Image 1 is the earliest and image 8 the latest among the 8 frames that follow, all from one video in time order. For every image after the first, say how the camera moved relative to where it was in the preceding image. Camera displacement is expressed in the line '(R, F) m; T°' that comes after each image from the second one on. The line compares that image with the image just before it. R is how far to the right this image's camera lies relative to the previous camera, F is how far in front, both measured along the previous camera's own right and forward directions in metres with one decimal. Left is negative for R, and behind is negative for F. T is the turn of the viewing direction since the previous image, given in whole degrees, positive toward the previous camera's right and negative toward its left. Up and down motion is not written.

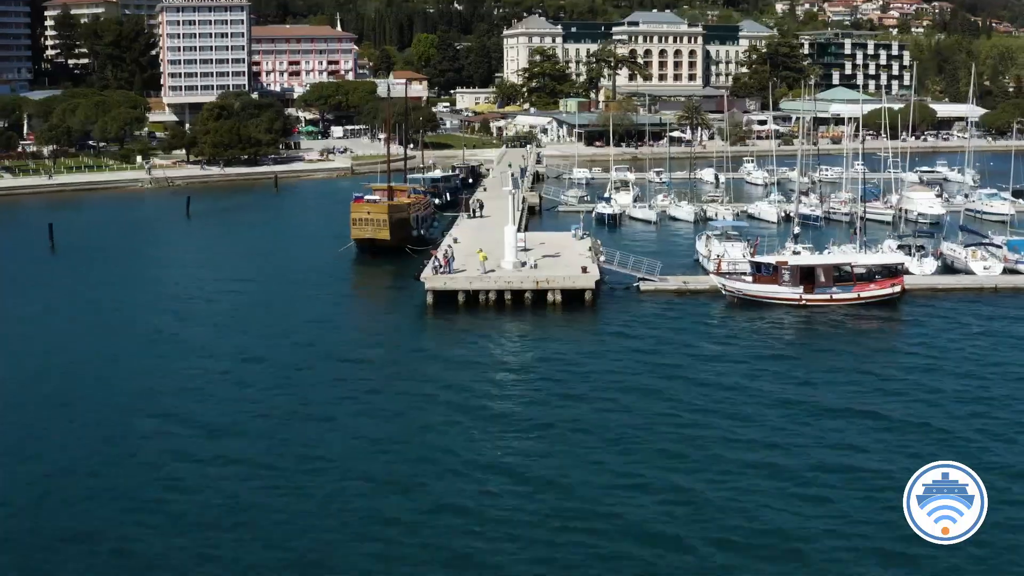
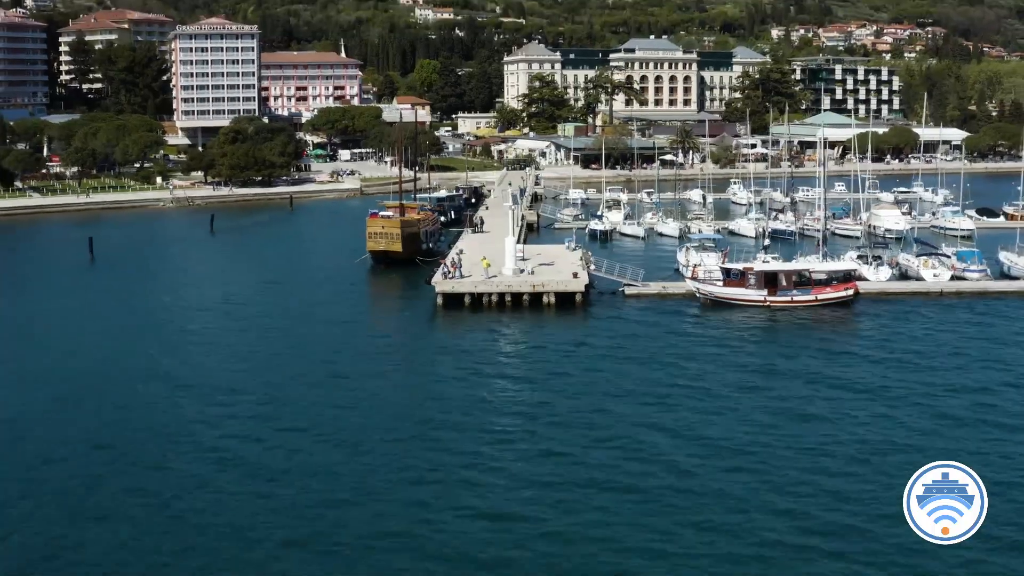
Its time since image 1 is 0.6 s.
(0.0, -3.5) m; 0°
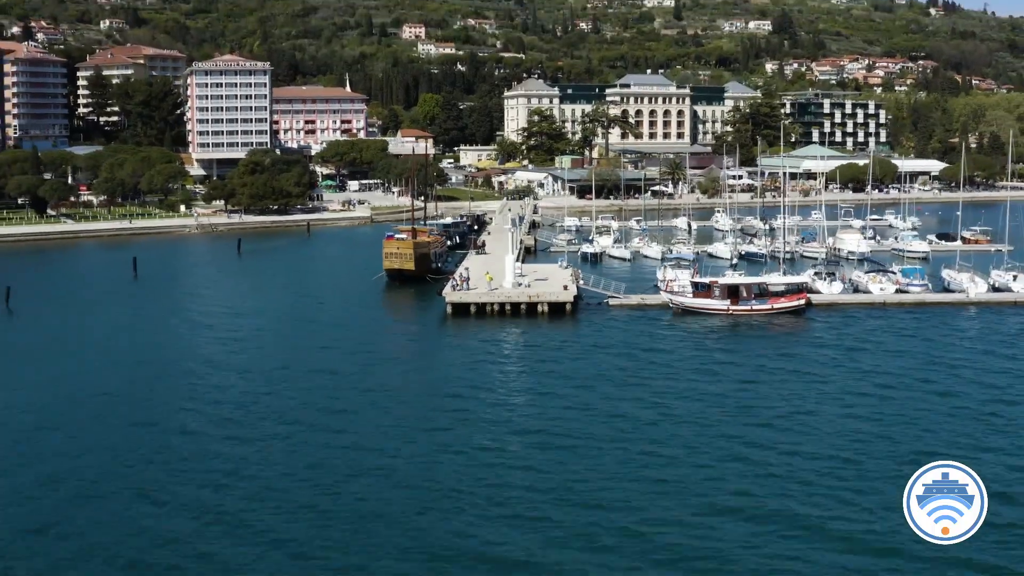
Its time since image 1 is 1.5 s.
(0.0, -4.7) m; 0°
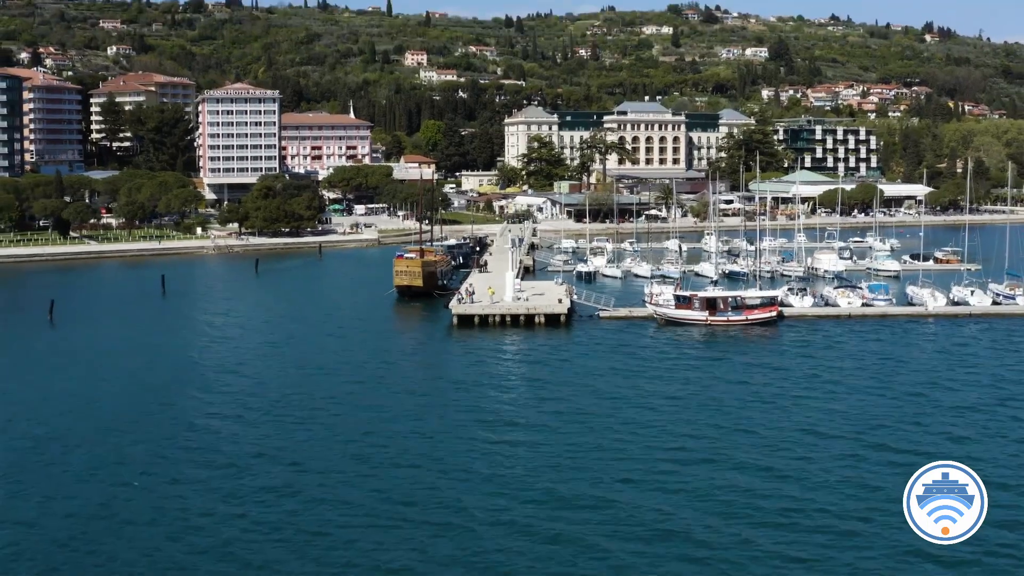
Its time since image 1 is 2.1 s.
(0.0, -3.6) m; 0°
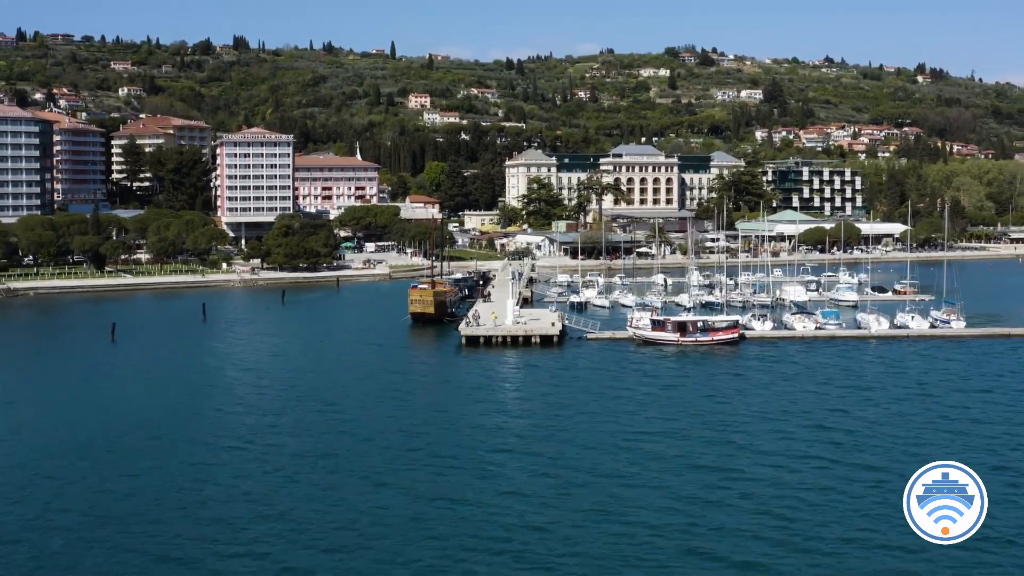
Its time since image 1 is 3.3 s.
(0.0, -6.5) m; 0°
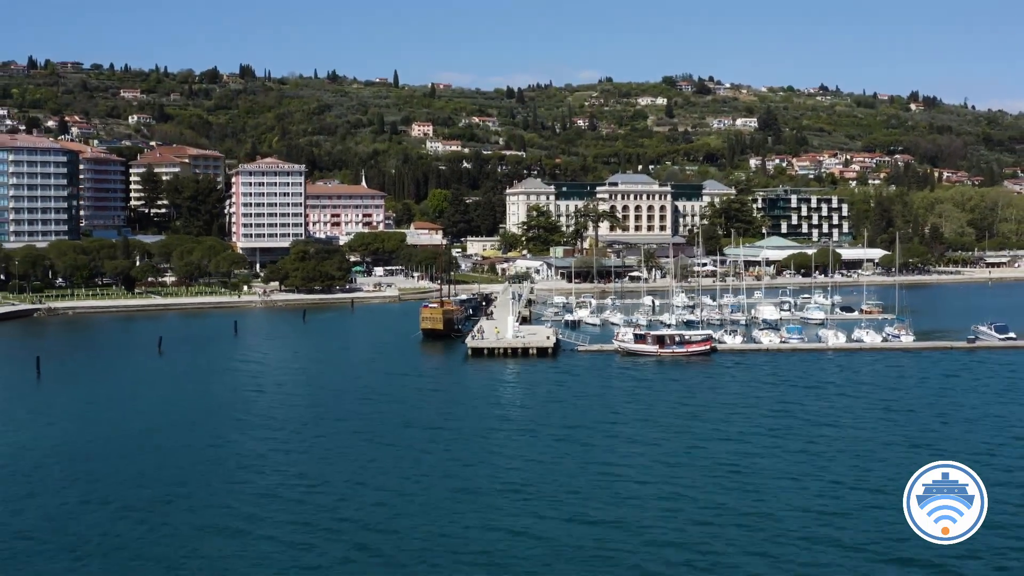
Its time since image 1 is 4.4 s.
(0.0, -6.4) m; 0°
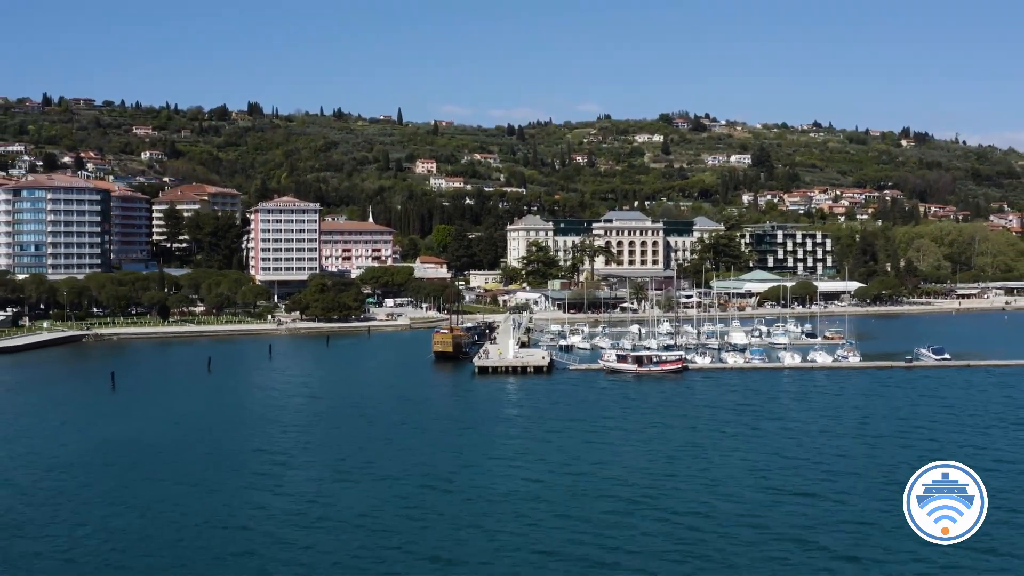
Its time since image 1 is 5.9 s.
(0.0, -8.8) m; 0°
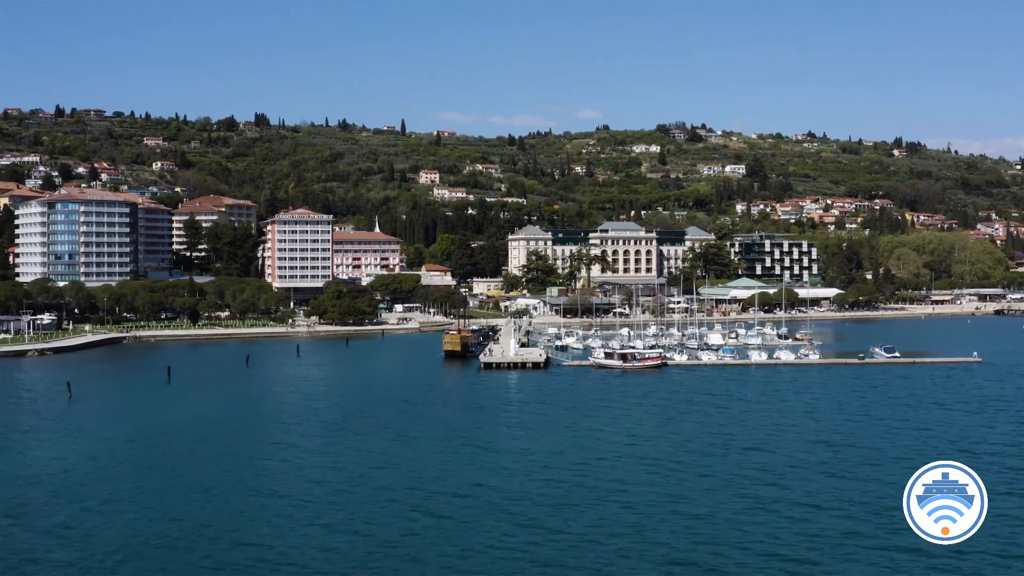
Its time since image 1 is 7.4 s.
(0.0, -8.9) m; 0°
